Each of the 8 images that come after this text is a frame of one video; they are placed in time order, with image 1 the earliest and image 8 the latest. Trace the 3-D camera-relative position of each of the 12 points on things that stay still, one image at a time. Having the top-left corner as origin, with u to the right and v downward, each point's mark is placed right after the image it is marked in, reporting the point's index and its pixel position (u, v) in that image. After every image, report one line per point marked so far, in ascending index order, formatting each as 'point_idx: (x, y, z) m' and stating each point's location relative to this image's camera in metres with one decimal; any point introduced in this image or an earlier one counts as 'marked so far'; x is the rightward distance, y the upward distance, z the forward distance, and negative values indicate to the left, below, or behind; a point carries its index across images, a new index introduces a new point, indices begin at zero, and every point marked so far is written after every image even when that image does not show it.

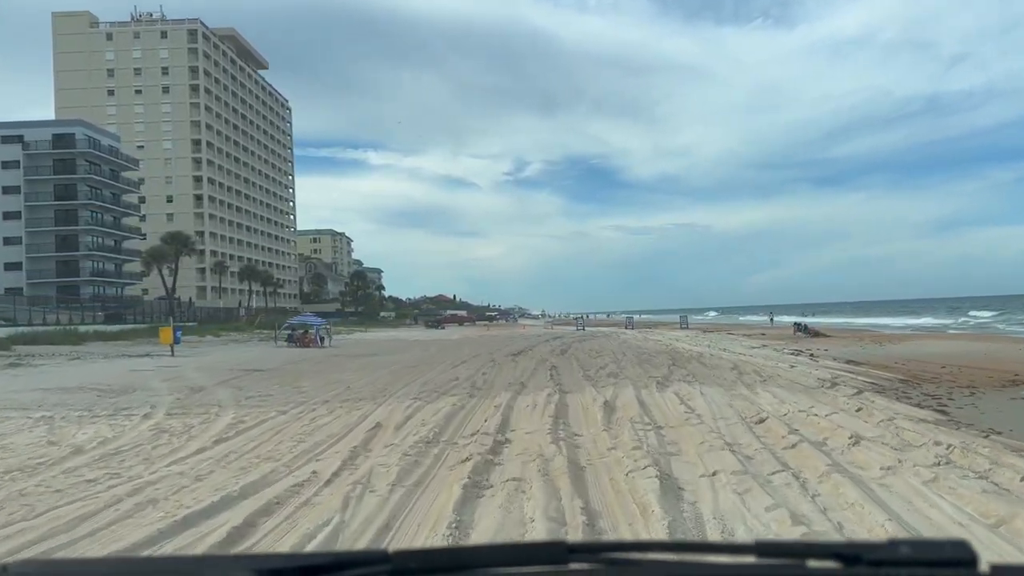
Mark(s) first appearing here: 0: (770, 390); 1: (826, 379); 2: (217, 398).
0: (+4.9, -1.9, +14.4) m
1: (+7.4, -2.2, +18.1) m
2: (-6.7, -2.5, +17.5) m
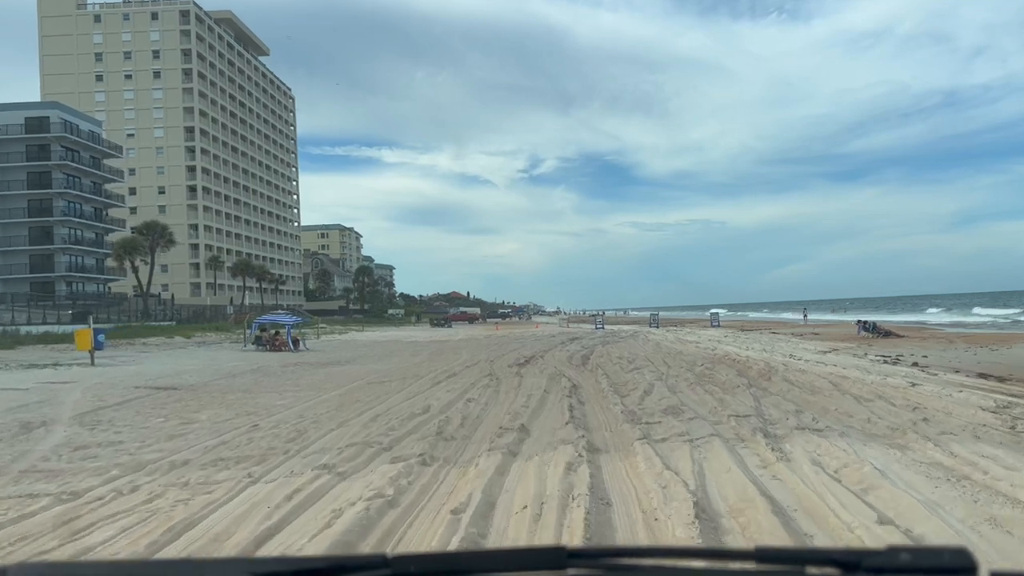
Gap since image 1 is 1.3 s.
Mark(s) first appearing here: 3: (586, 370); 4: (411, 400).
0: (+4.8, -1.7, +7.8) m
1: (+7.4, -1.9, +11.5) m
2: (-6.8, -2.2, +11.1) m
3: (+1.8, -2.0, +18.5) m
4: (-1.9, -2.1, +14.0) m
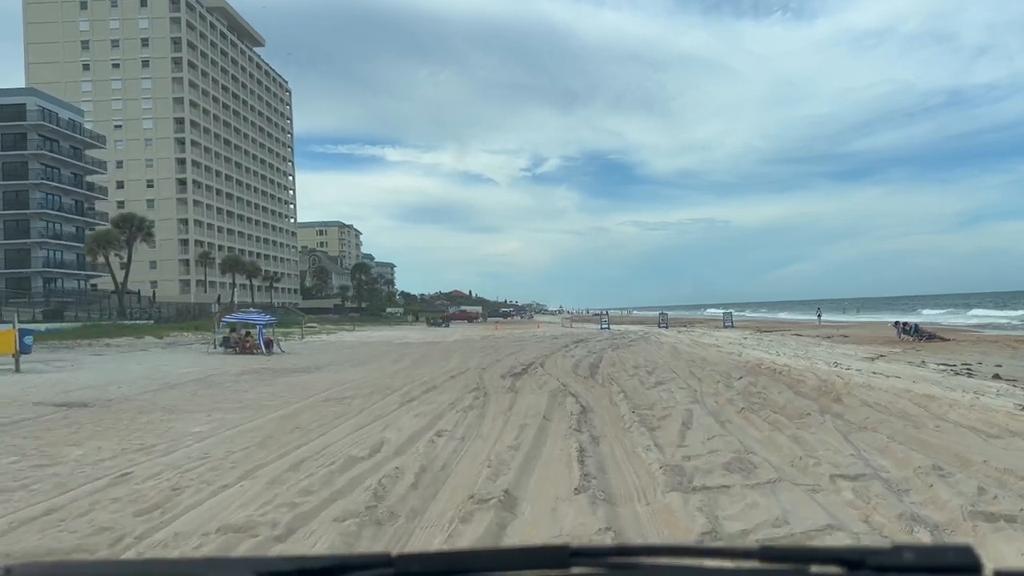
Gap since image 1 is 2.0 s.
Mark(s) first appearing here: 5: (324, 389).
0: (+4.6, -1.6, +4.2) m
1: (+7.2, -1.8, +7.8) m
2: (-6.9, -2.1, +7.5) m
3: (+1.6, -1.9, +14.9) m
4: (-2.0, -1.9, +10.4) m
5: (-4.3, -2.3, +17.7) m
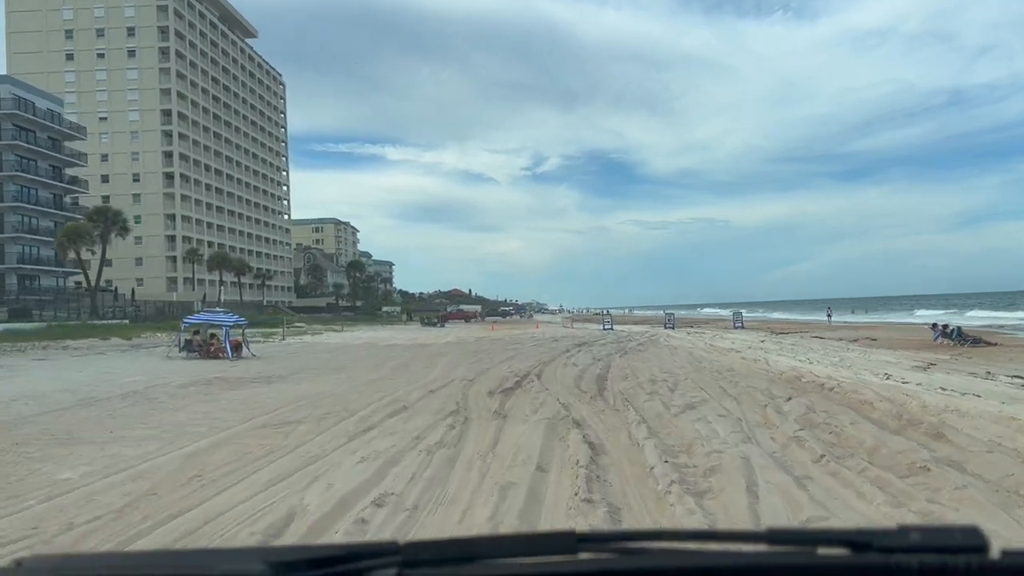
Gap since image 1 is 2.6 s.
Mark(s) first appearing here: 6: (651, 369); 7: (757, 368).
0: (+4.4, -1.5, +1.1) m
1: (+7.0, -1.7, +4.7) m
2: (-7.1, -2.0, +4.4) m
3: (+1.4, -1.8, +11.8) m
4: (-2.2, -1.9, +7.3) m
5: (-4.5, -2.3, +14.6) m
6: (+3.2, -1.9, +17.7) m
7: (+6.0, -2.0, +18.8) m
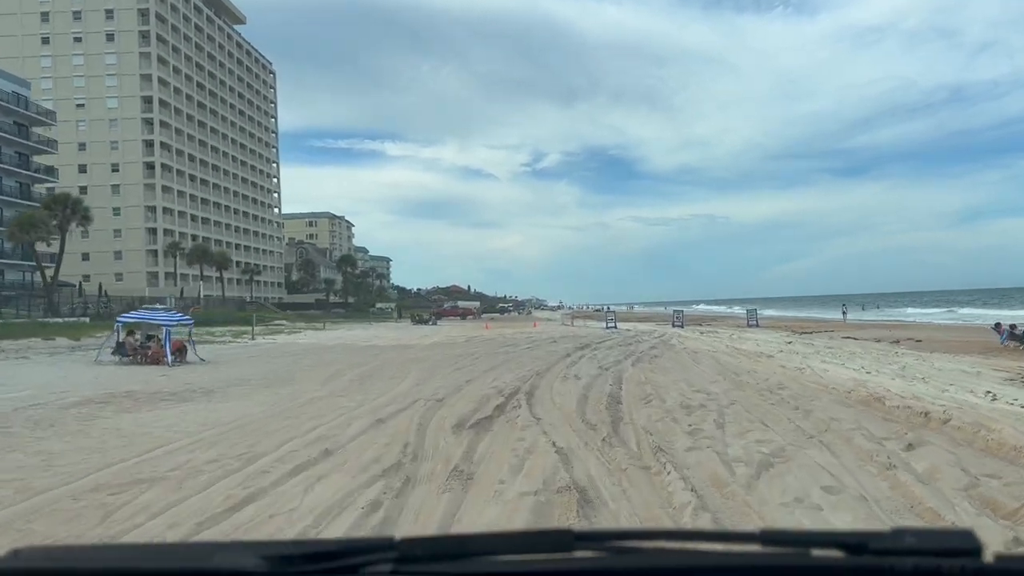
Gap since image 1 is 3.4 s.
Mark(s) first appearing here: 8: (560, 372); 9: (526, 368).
0: (+4.1, -1.5, -3.0) m
1: (+6.7, -1.7, +0.6) m
2: (-7.4, -1.9, +0.3) m
3: (+1.1, -1.7, +7.7) m
4: (-2.5, -1.8, +3.1) m
5: (-4.8, -2.1, +10.4) m
6: (+2.9, -1.7, +13.6) m
7: (+5.7, -1.8, +14.6) m
8: (+1.1, -1.8, +16.8) m
9: (+0.3, -1.9, +18.6) m
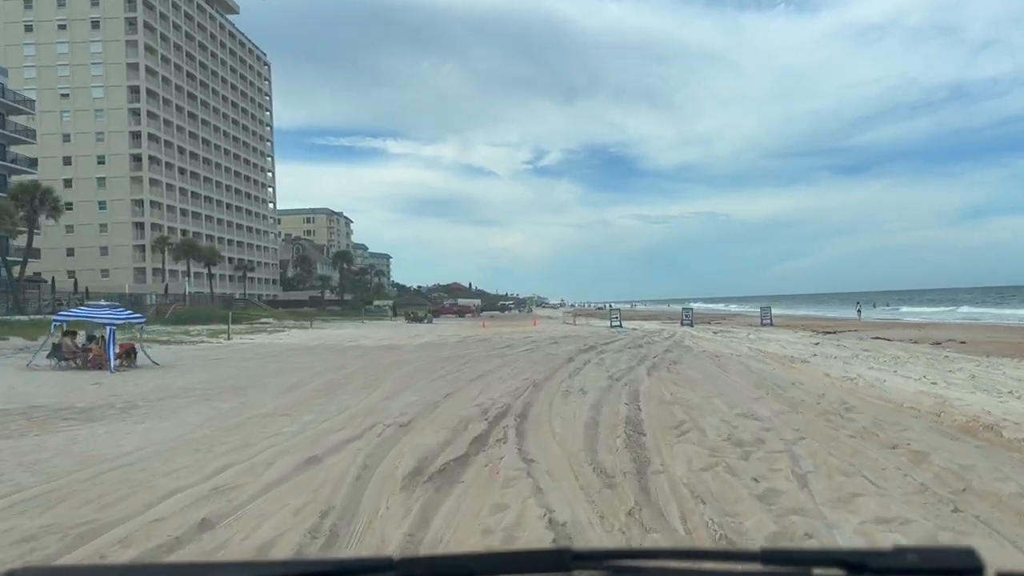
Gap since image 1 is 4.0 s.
0: (+3.9, -1.4, -6.1) m
1: (+6.5, -1.6, -2.5) m
2: (-7.6, -1.8, -2.8) m
3: (+0.9, -1.6, +4.6) m
4: (-2.7, -1.7, +0.1) m
5: (-5.0, -2.0, +7.4) m
6: (+2.7, -1.6, +10.5) m
7: (+5.5, -1.7, +11.6) m
8: (+0.9, -1.7, +13.8) m
9: (+0.2, -1.8, +15.5) m
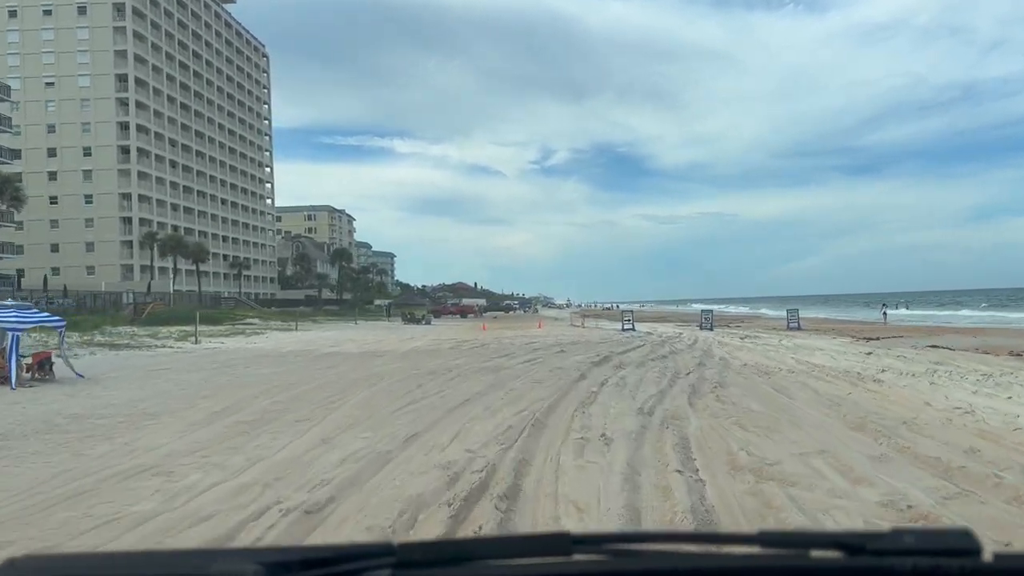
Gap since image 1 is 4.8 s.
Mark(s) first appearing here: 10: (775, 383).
0: (+3.6, -1.4, -10.1) m
1: (+6.3, -1.6, -6.5) m
2: (-7.9, -1.8, -6.7) m
3: (+0.8, -1.5, +0.6) m
4: (-2.9, -1.6, -3.9) m
5: (-5.2, -1.9, +3.5) m
6: (+2.6, -1.6, +6.5) m
7: (+5.4, -1.7, +7.5) m
8: (+0.8, -1.7, +9.8) m
9: (+0.1, -1.8, +11.6) m
10: (+4.6, -1.7, +13.5) m
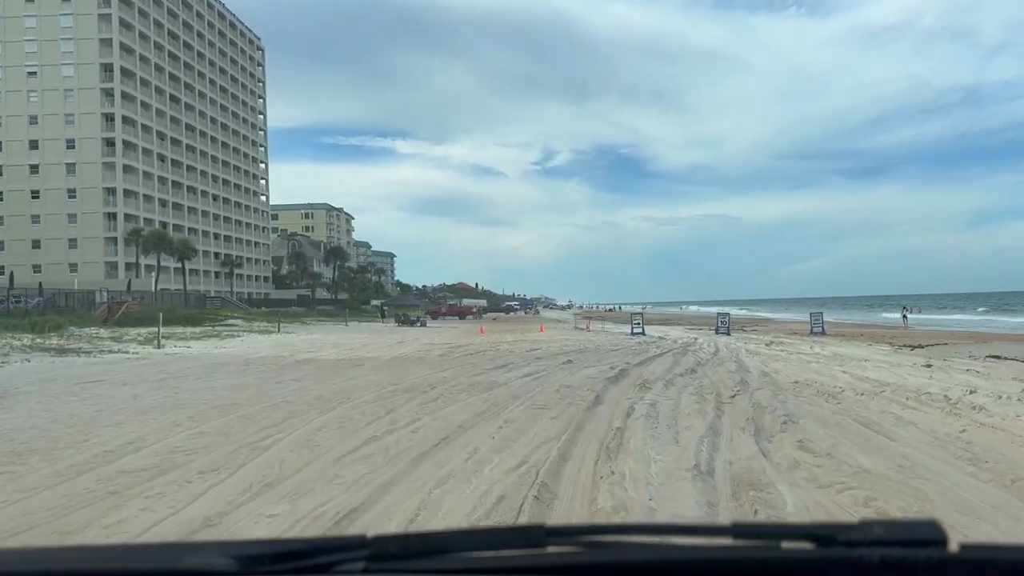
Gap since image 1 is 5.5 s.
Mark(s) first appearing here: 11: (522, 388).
0: (+3.6, -1.3, -13.5) m
1: (+6.2, -1.6, -9.9) m
2: (-7.9, -1.7, -10.1) m
3: (+0.7, -1.5, -2.7) m
4: (-3.0, -1.6, -7.2) m
5: (-5.2, -1.9, +0.1) m
6: (+2.5, -1.6, +3.2) m
7: (+5.3, -1.7, +4.1) m
8: (+0.7, -1.6, +6.4) m
9: (0.0, -1.7, +8.2) m
10: (+4.6, -1.7, +10.1) m
11: (+0.1, -1.9, +14.0) m
